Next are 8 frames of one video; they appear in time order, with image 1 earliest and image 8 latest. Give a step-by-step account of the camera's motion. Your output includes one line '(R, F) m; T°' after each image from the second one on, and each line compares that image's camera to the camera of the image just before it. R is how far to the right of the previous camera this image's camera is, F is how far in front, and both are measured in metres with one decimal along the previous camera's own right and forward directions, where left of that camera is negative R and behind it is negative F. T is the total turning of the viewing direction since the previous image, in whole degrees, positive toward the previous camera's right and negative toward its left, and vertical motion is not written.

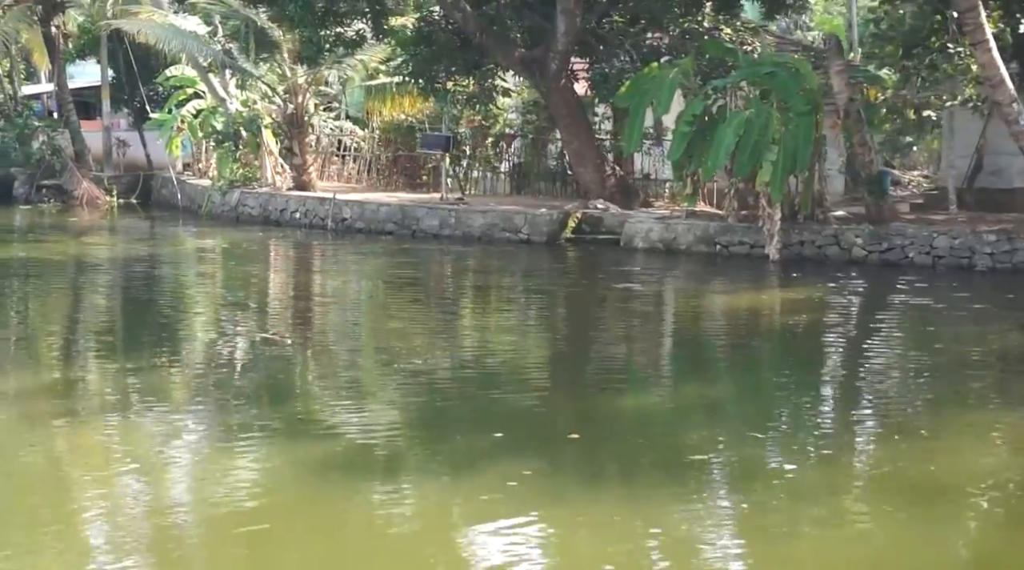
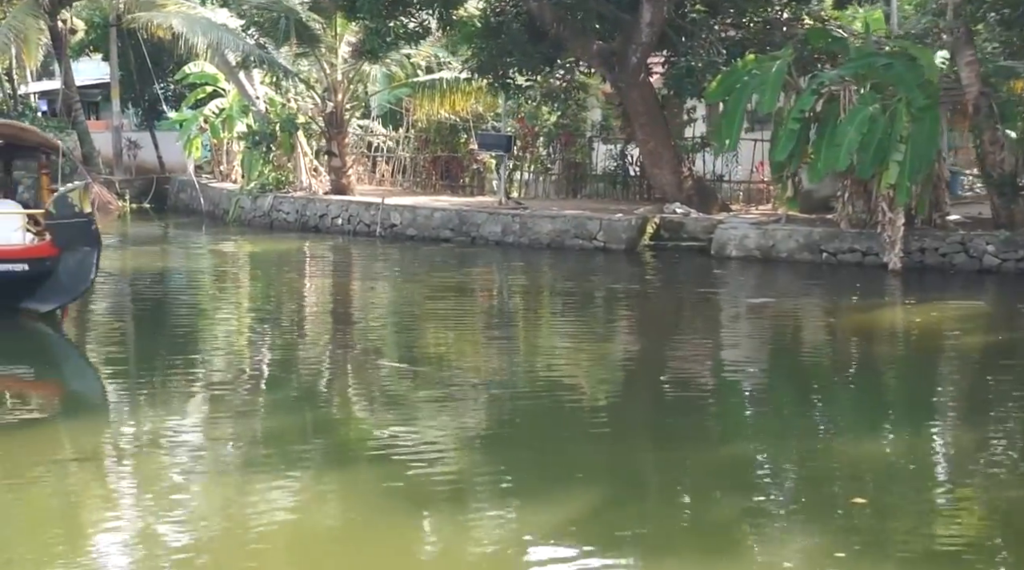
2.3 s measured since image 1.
(-1.2, +1.3) m; +2°
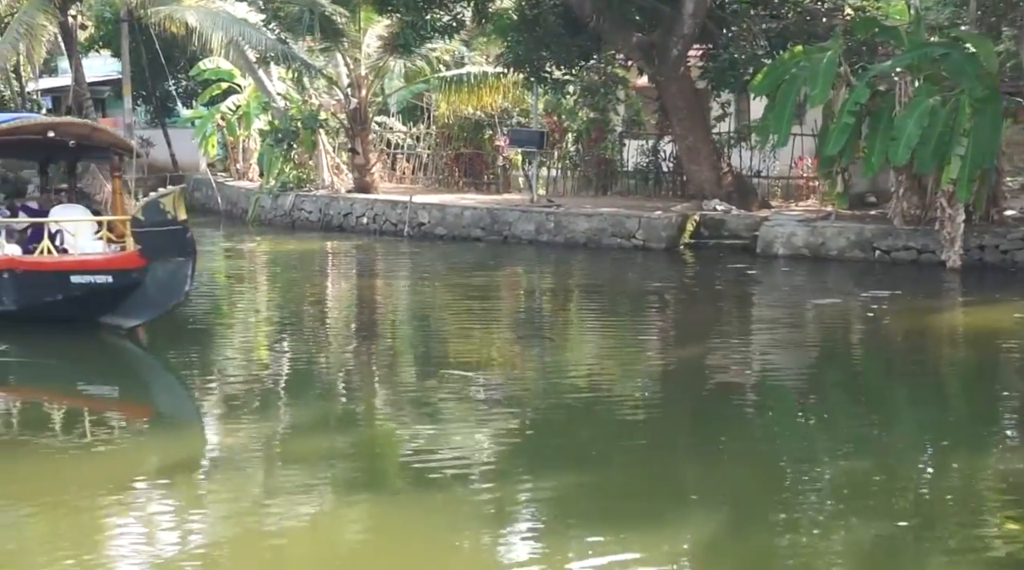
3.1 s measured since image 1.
(-0.5, +0.5) m; 0°
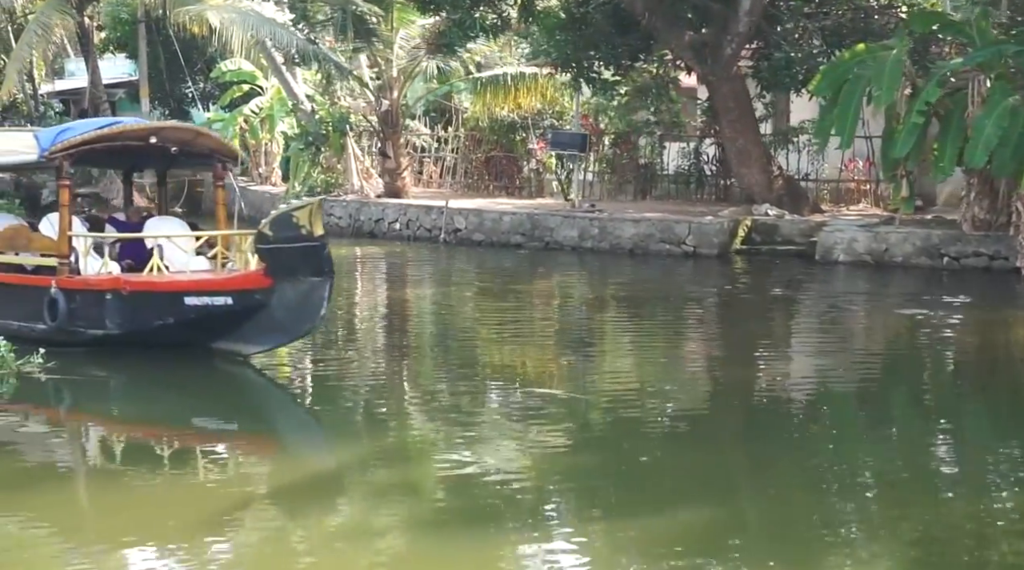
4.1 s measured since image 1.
(-0.6, +0.5) m; 0°
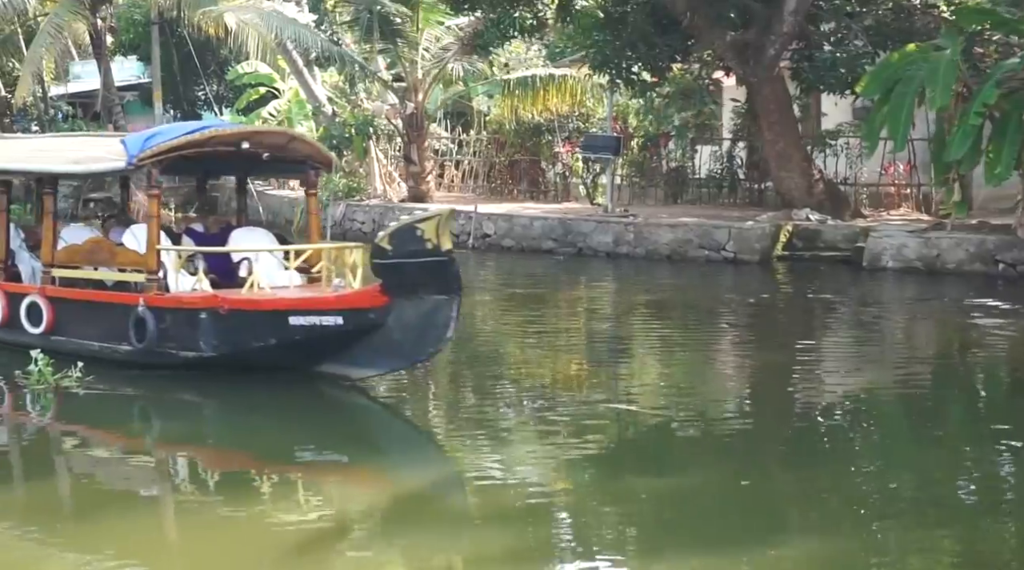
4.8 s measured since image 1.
(-0.4, +0.4) m; 0°
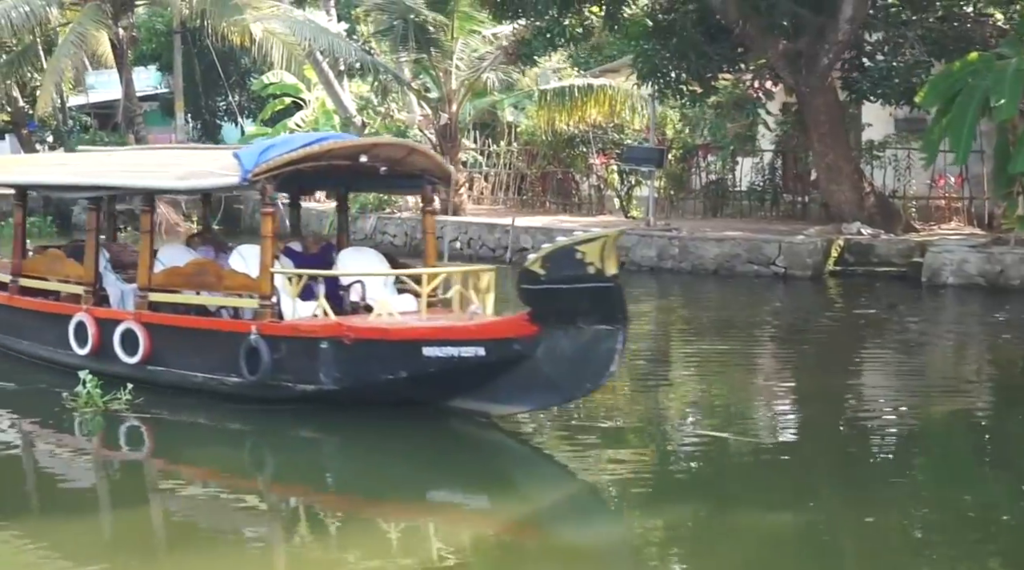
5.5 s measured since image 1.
(-0.4, +0.4) m; 0°
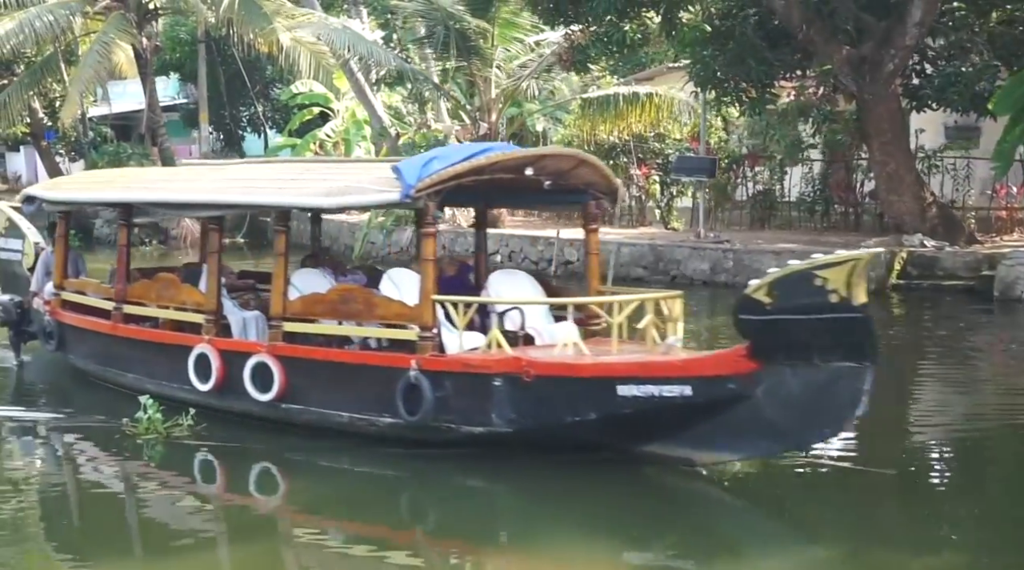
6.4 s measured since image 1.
(-0.5, +0.5) m; 0°
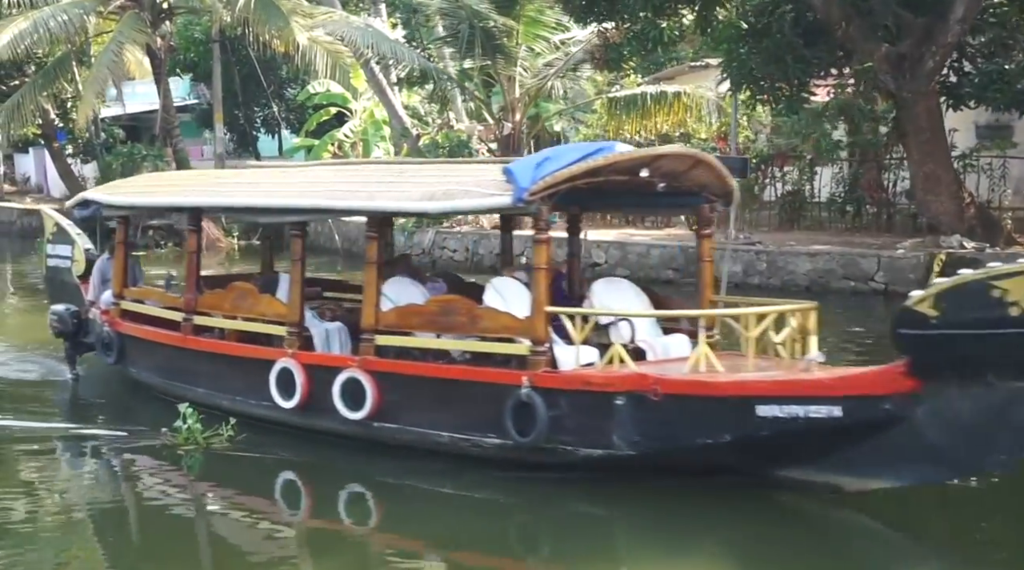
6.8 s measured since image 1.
(-0.3, +0.3) m; 0°
